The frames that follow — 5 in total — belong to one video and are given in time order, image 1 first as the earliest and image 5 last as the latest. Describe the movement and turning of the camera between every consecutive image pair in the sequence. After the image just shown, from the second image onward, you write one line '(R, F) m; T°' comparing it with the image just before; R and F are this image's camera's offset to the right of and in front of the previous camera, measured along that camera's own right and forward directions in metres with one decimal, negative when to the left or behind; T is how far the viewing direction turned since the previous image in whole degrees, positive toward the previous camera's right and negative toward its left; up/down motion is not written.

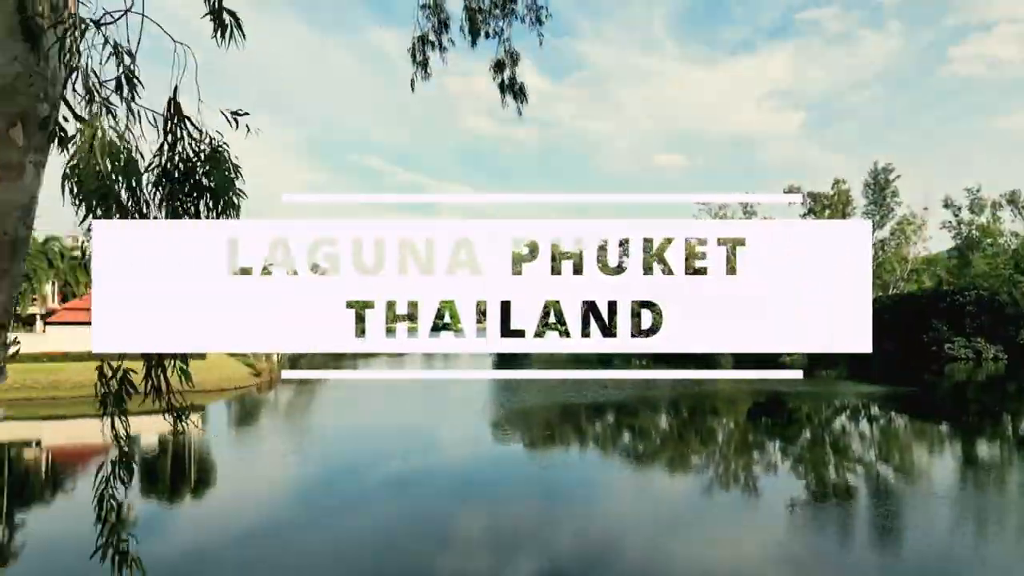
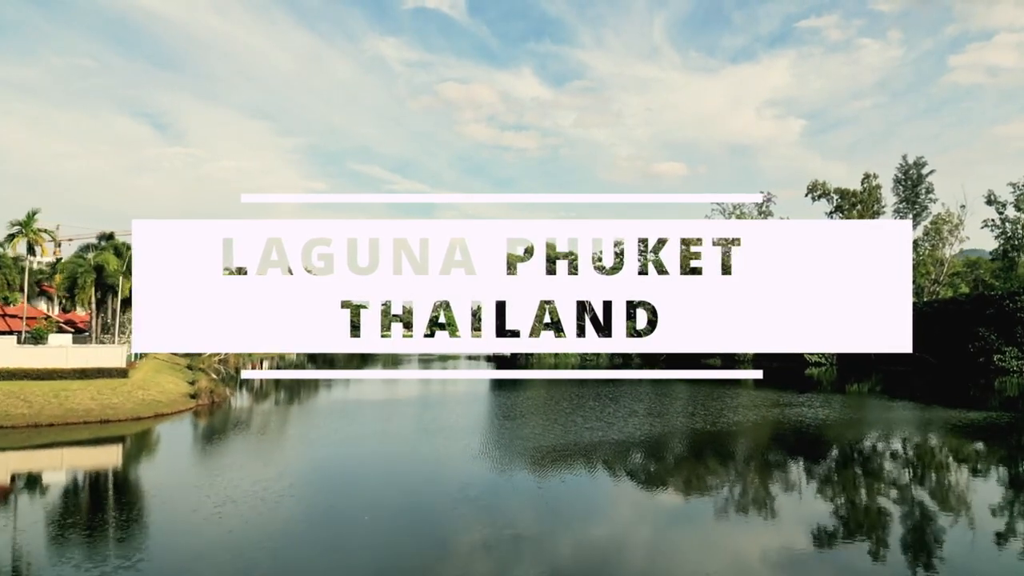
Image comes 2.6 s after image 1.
(0.0, +2.8) m; 0°
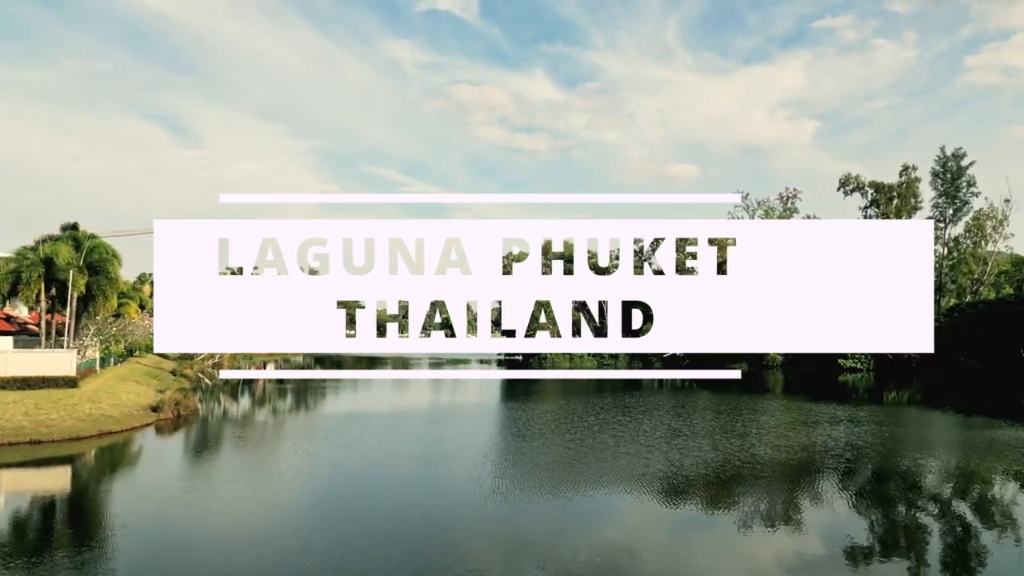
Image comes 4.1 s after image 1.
(0.0, +1.7) m; -1°
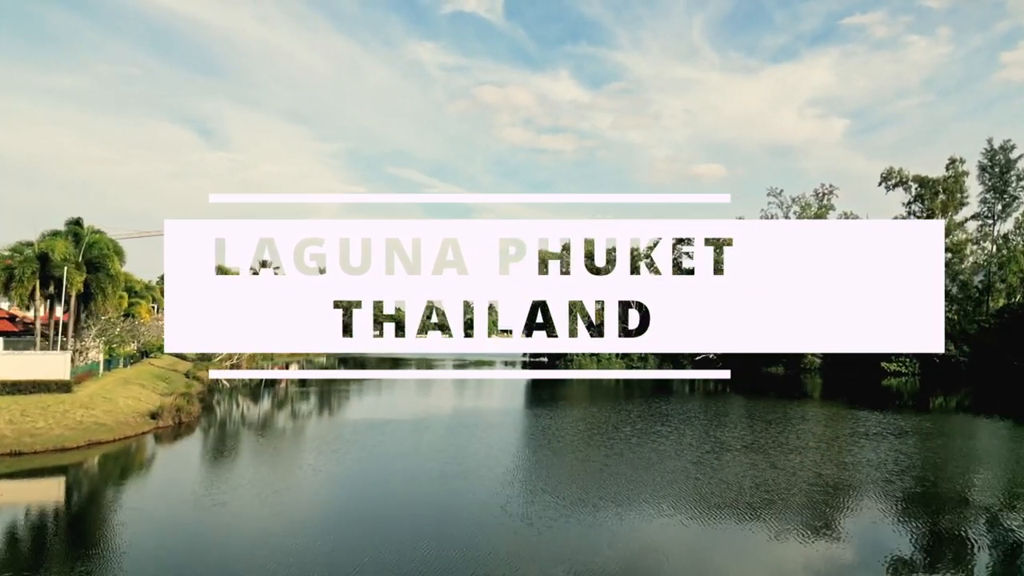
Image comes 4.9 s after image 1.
(0.0, +0.8) m; -2°
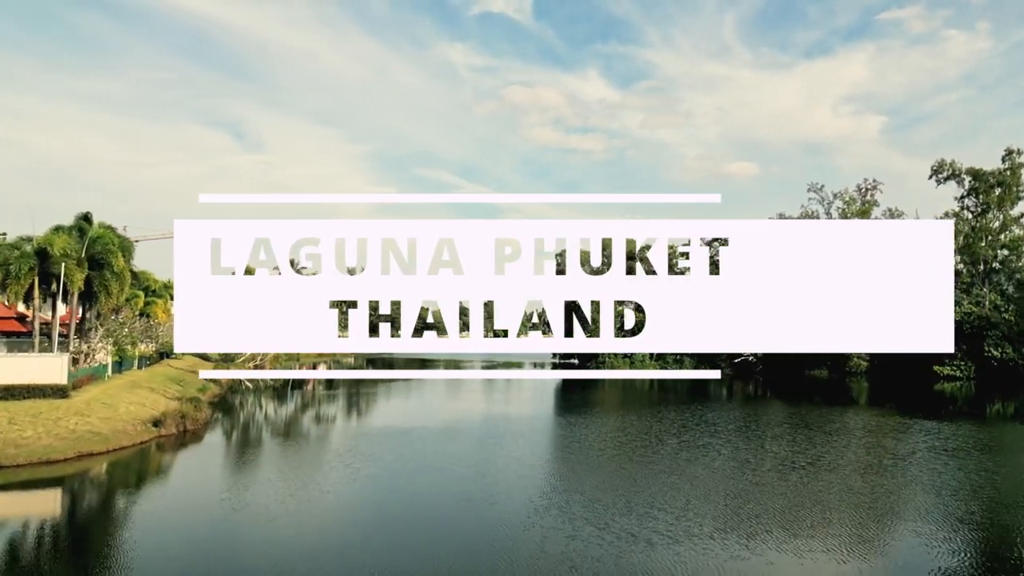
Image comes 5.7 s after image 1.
(+0.1, +0.8) m; -3°
